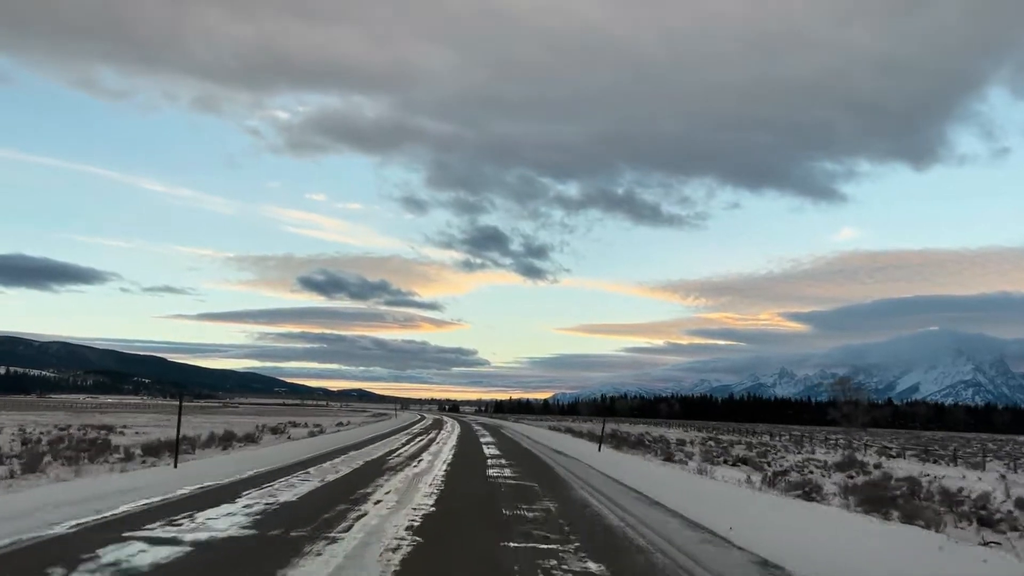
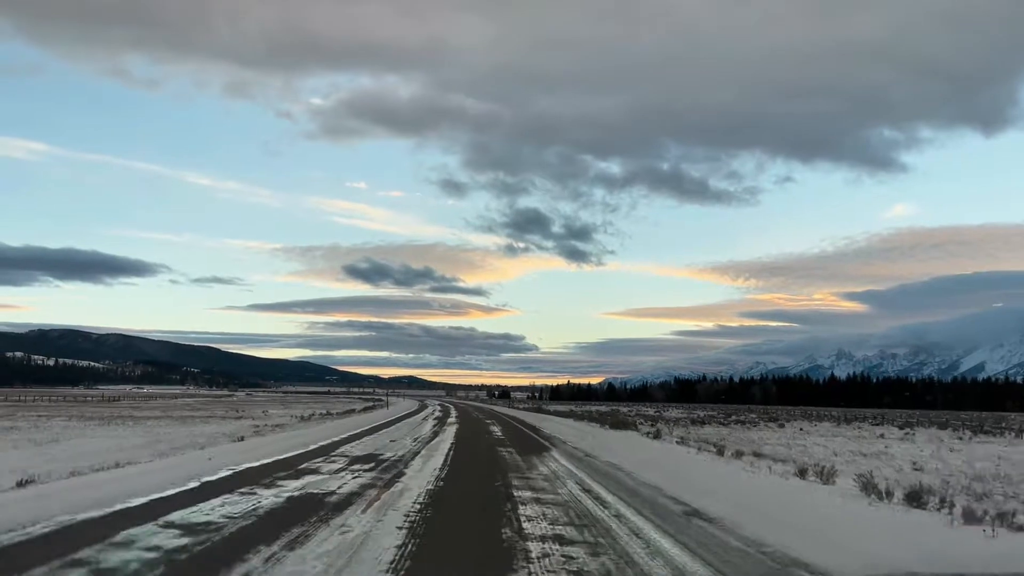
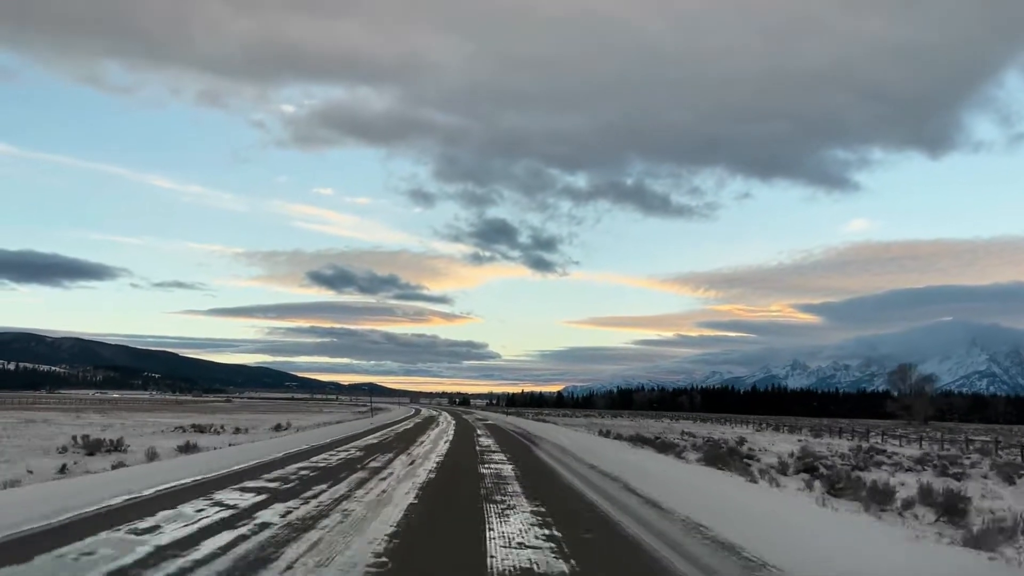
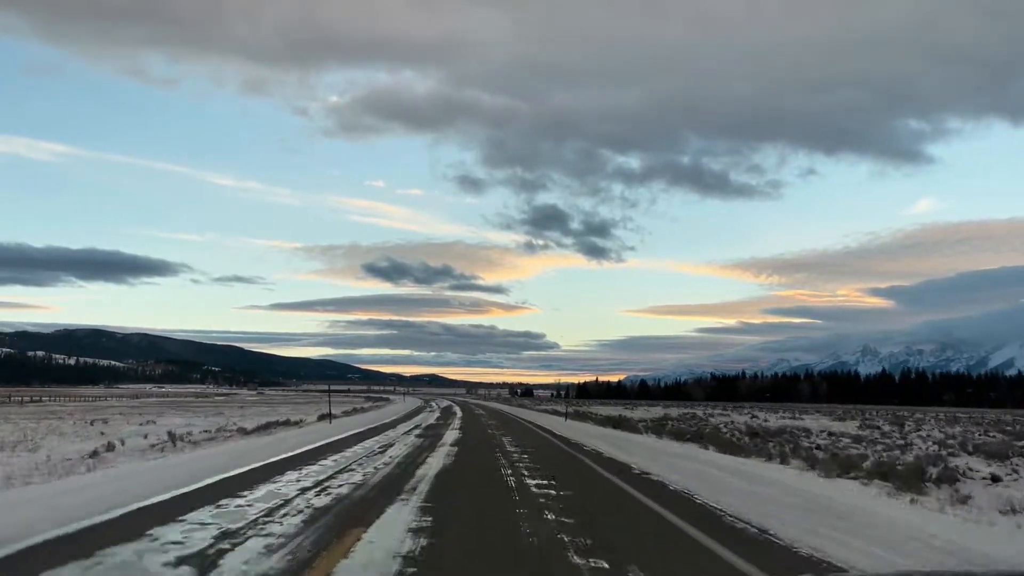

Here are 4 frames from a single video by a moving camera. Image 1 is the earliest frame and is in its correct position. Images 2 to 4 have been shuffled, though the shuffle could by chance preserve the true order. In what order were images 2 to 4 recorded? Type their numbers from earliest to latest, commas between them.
3, 2, 4
